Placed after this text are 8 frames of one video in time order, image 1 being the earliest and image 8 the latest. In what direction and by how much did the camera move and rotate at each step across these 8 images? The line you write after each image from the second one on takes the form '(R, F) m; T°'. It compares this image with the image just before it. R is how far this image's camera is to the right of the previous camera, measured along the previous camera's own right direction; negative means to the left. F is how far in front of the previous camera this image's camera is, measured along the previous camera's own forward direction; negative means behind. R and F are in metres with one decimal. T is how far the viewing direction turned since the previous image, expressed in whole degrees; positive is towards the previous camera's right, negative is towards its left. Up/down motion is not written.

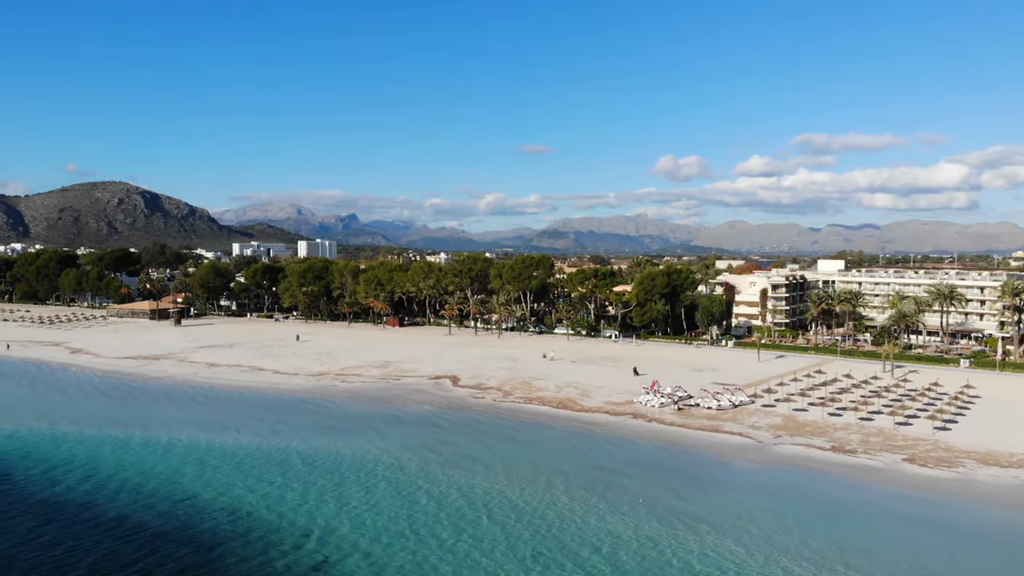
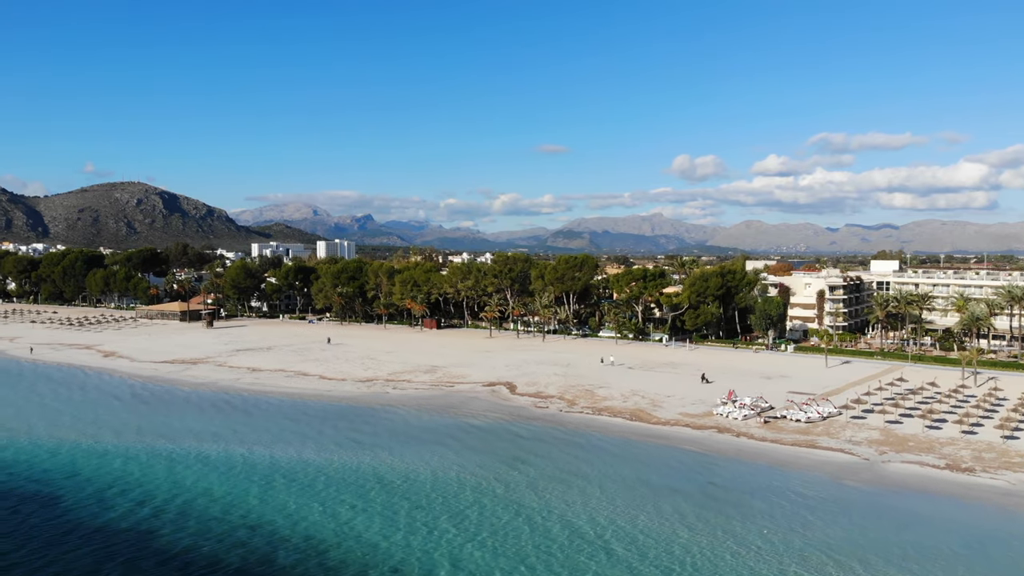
(-2.7, +2.8) m; -1°
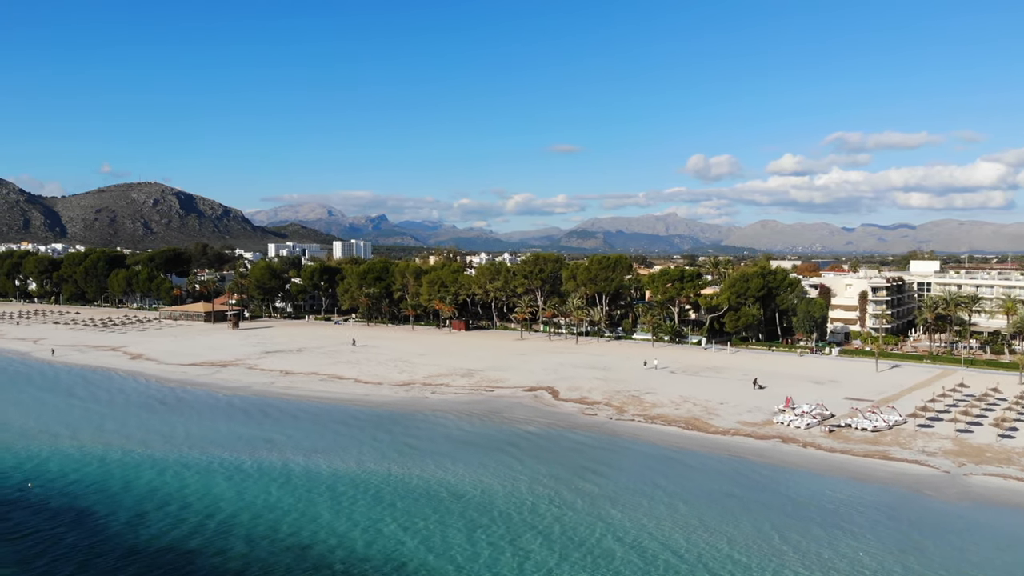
(-1.7, +1.7) m; -1°
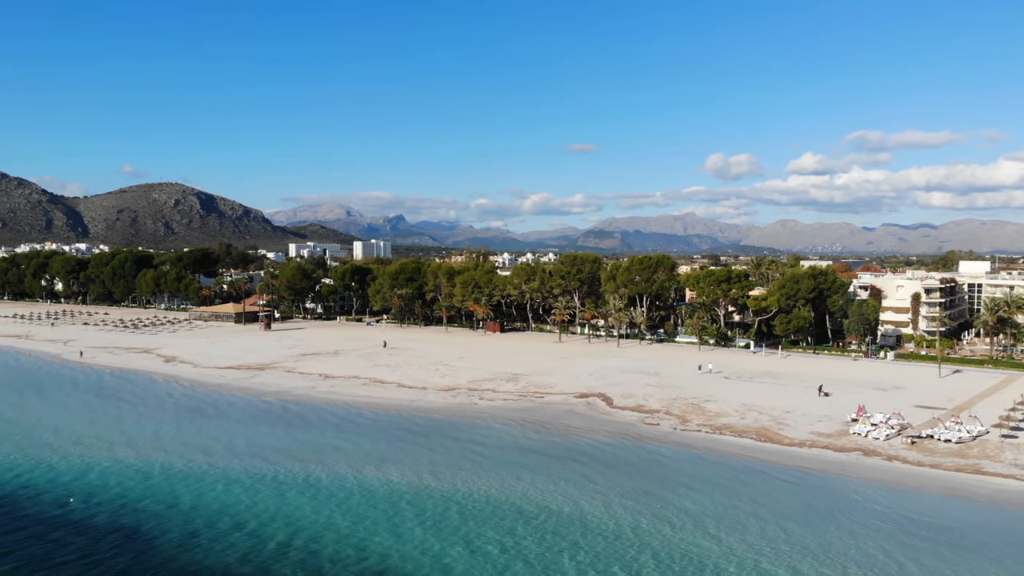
(-1.9, +1.8) m; -1°
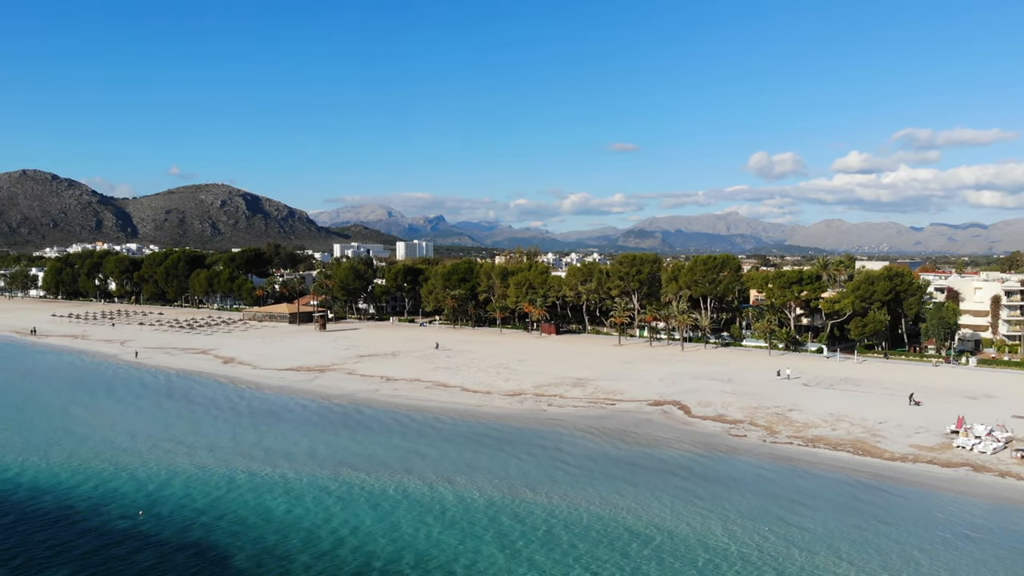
(-1.6, +1.5) m; -3°
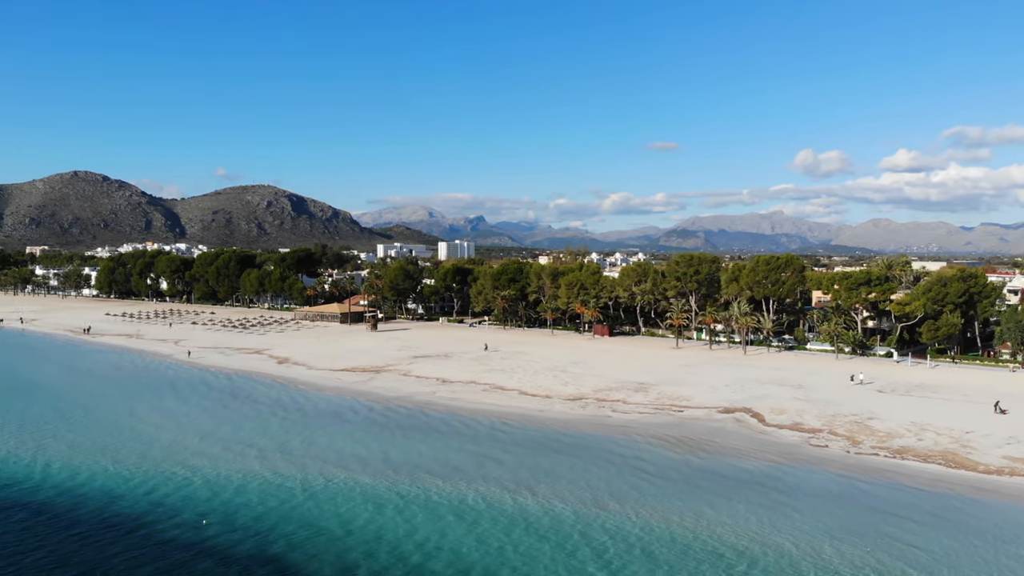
(-1.2, +1.0) m; -3°
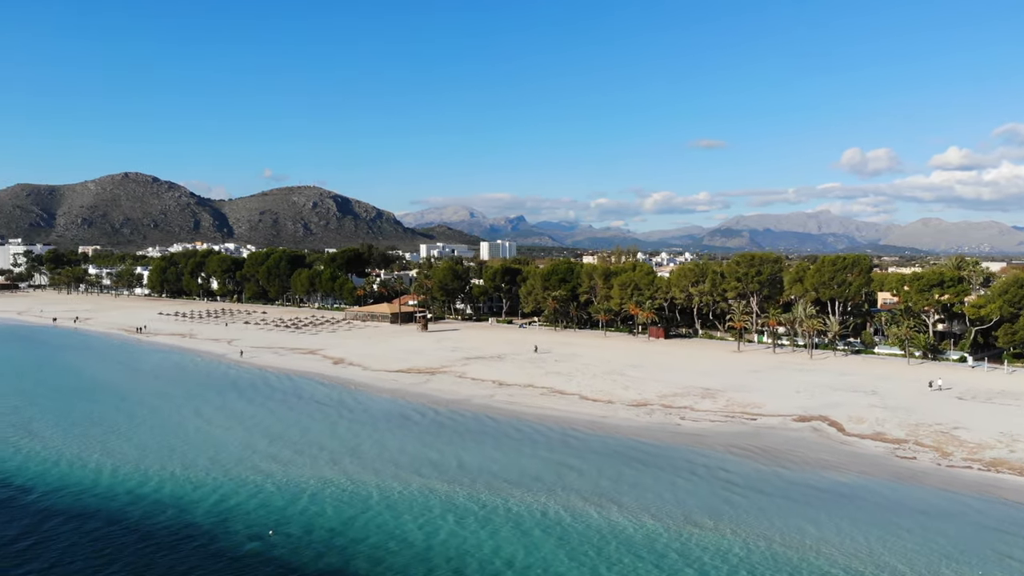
(-1.2, +1.0) m; -3°
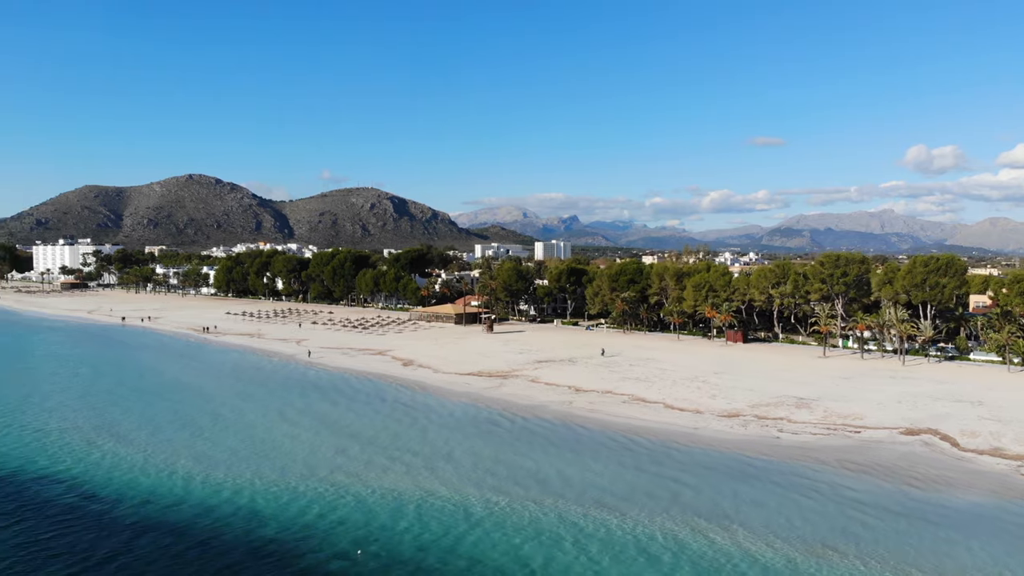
(-1.6, +1.2) m; -3°
